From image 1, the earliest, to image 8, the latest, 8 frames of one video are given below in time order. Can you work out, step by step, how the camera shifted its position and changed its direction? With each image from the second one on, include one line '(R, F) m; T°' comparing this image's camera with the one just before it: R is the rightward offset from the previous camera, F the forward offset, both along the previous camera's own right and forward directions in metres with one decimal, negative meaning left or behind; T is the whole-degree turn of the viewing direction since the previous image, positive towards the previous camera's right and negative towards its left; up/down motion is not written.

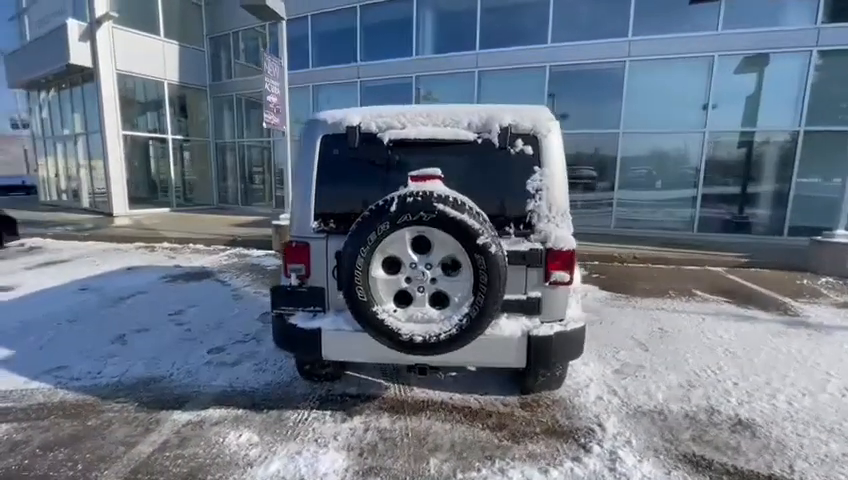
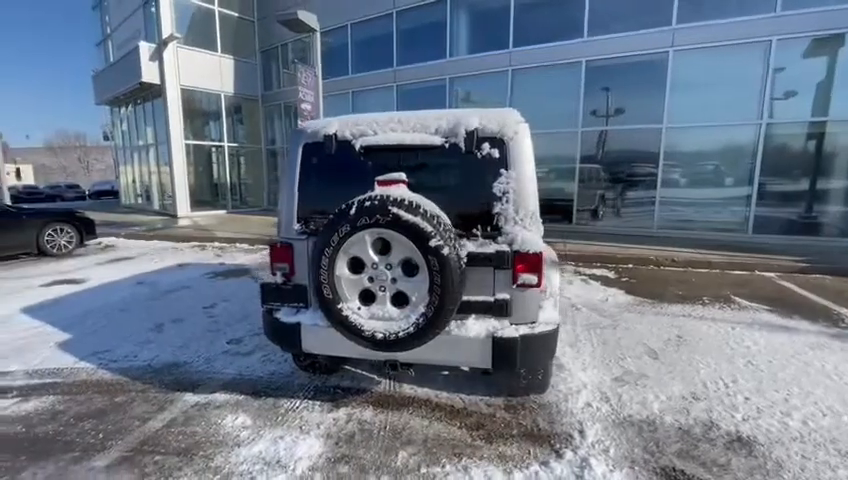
(+0.5, -0.1) m; -8°
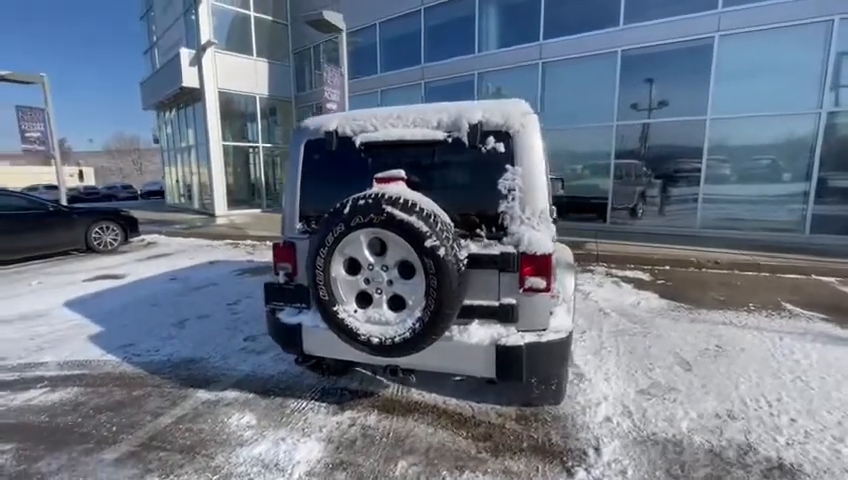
(+0.2, +0.1) m; -5°
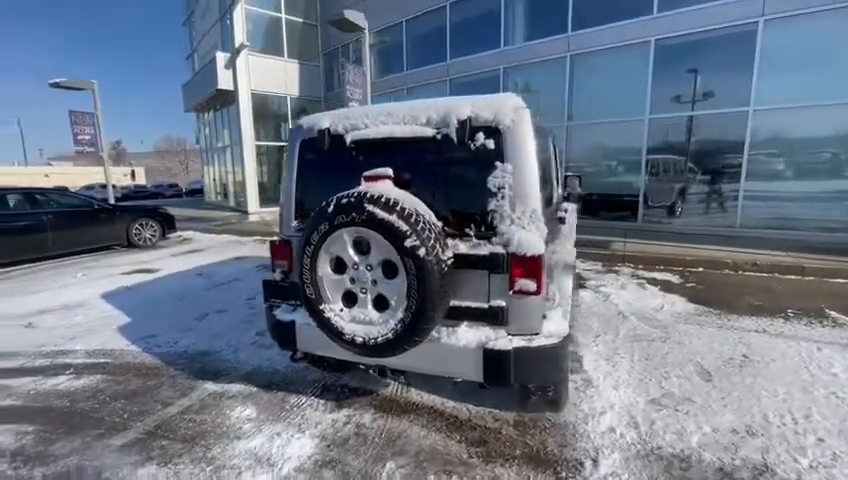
(+0.2, +0.1) m; -5°
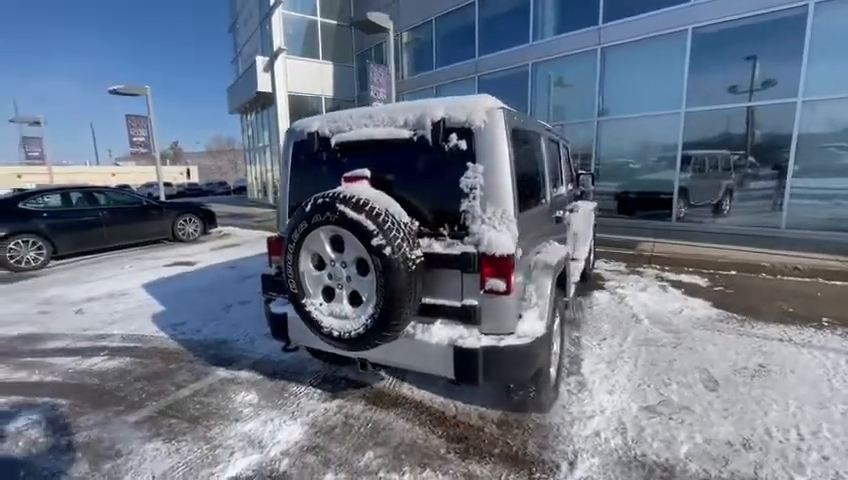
(+0.4, 0.0) m; -6°
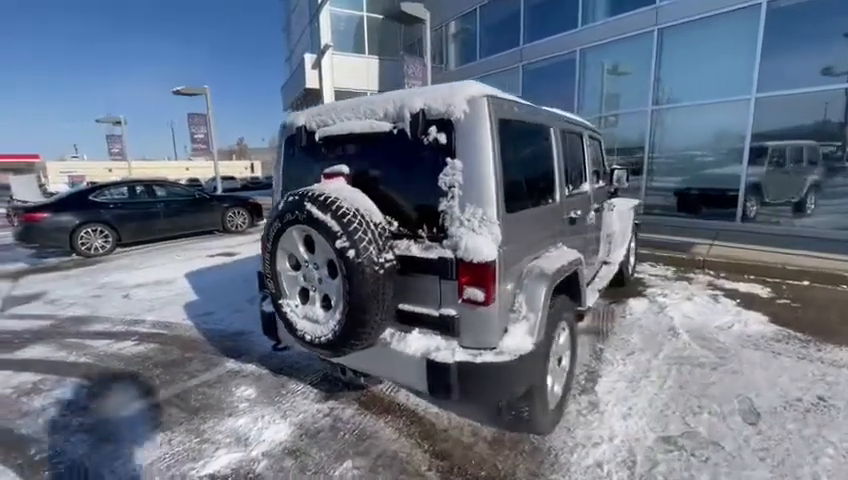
(+0.4, +0.2) m; -8°
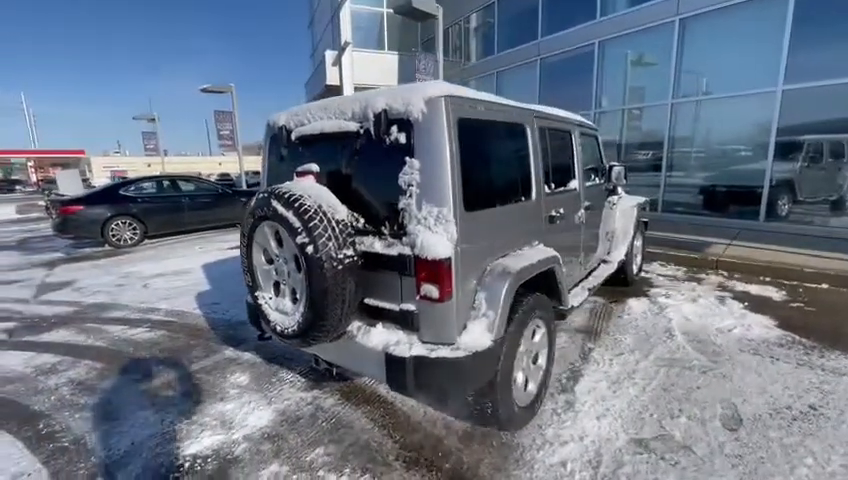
(+0.3, 0.0) m; -4°
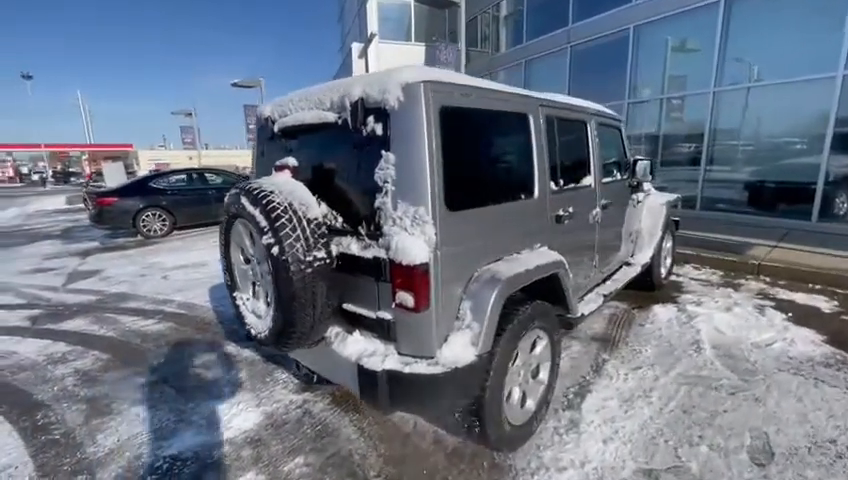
(+0.2, +0.2) m; -4°
